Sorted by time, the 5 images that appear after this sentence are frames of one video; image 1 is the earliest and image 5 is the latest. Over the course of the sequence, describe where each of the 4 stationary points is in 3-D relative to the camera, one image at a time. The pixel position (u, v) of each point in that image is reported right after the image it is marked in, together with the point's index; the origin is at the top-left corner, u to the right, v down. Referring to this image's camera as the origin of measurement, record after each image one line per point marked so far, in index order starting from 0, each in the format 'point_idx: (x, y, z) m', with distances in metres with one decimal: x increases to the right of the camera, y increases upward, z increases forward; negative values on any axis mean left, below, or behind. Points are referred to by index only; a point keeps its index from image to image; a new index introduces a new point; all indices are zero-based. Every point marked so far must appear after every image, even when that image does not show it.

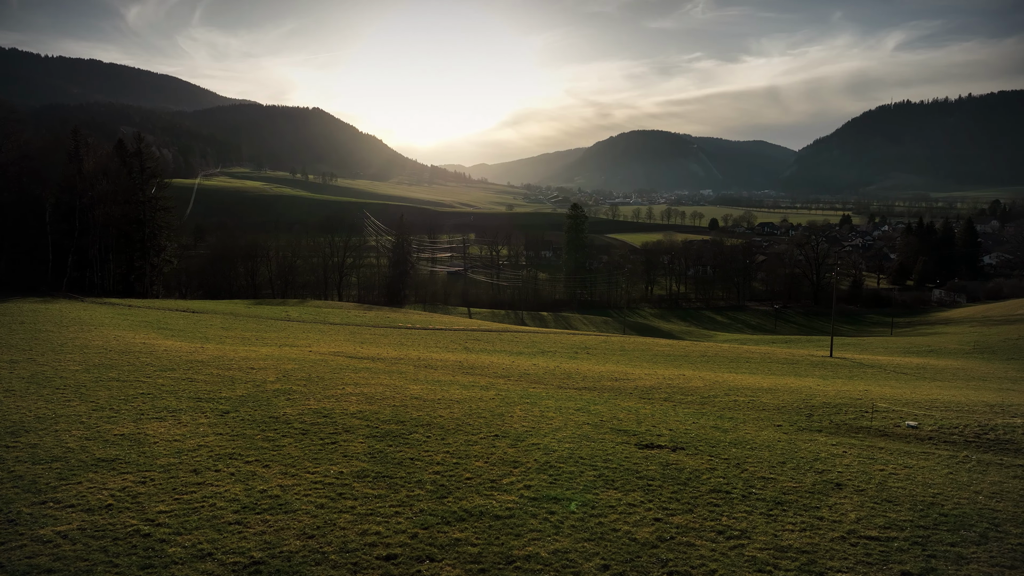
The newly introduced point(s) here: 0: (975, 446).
0: (+12.8, -4.4, +13.6) m
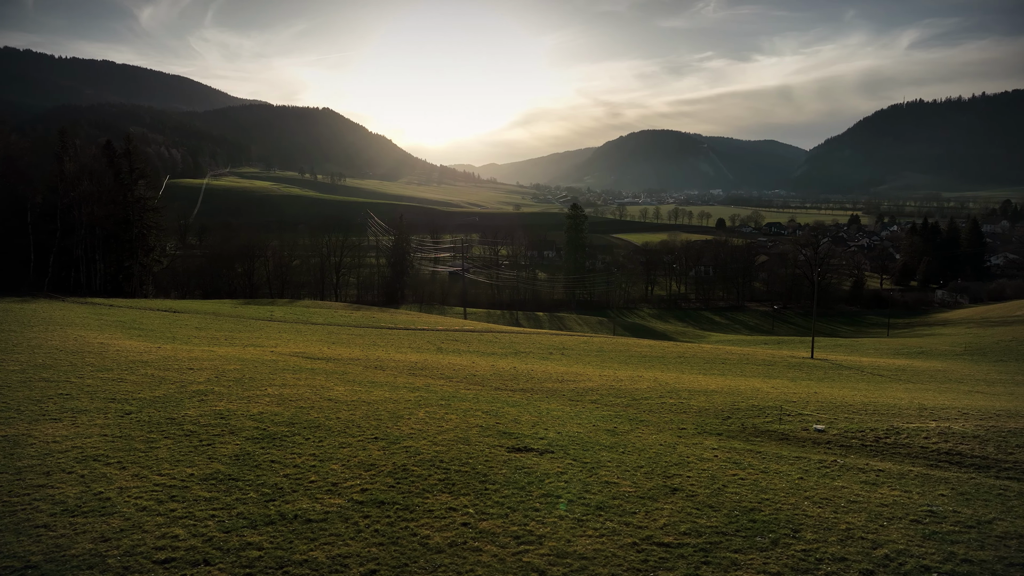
0: (+9.6, -4.5, +13.5) m
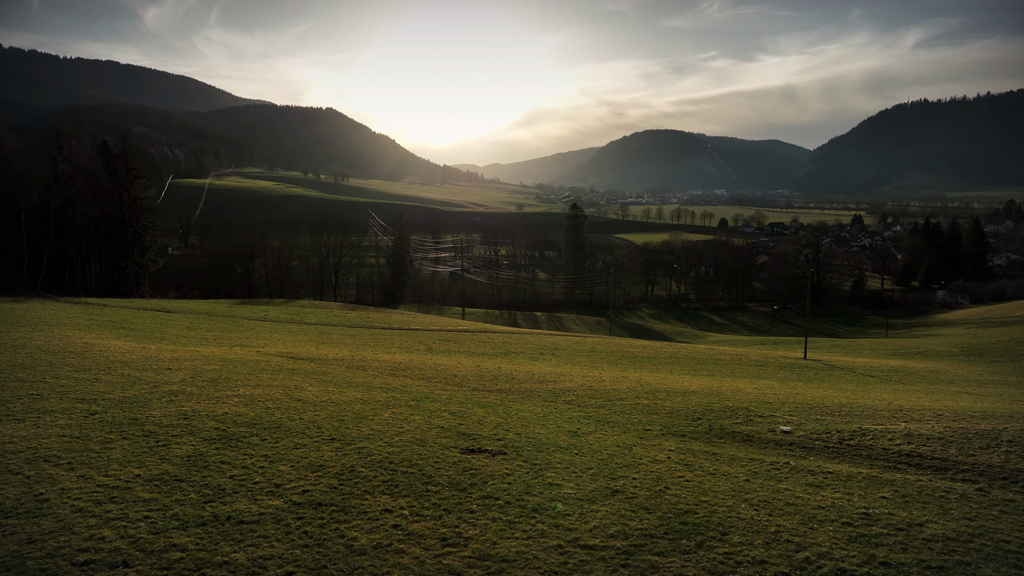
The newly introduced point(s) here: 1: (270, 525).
0: (+8.5, -4.5, +13.4) m
1: (-4.0, -4.0, +8.2) m
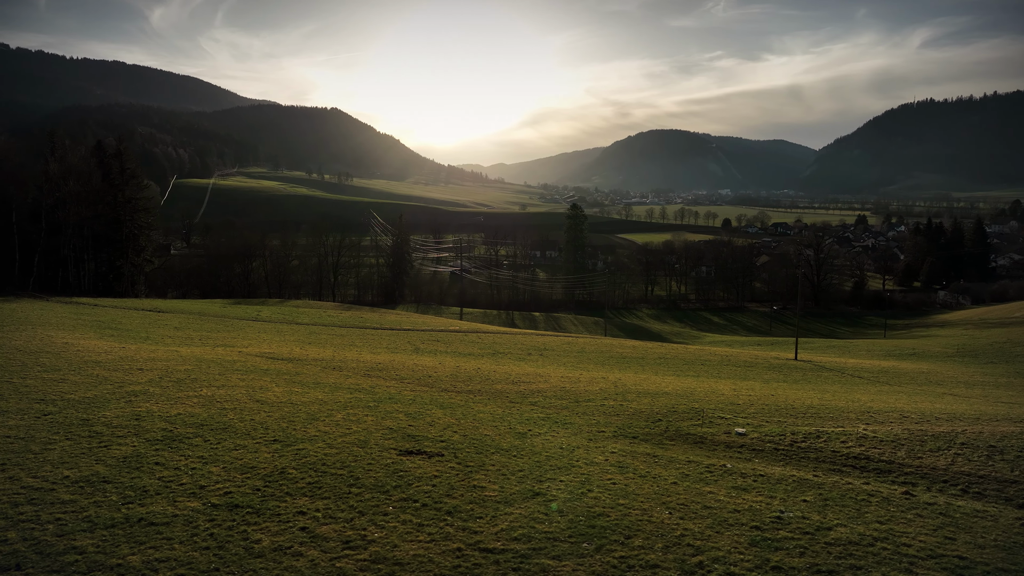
0: (+7.0, -4.5, +13.4) m
1: (-5.5, -4.0, +8.2) m
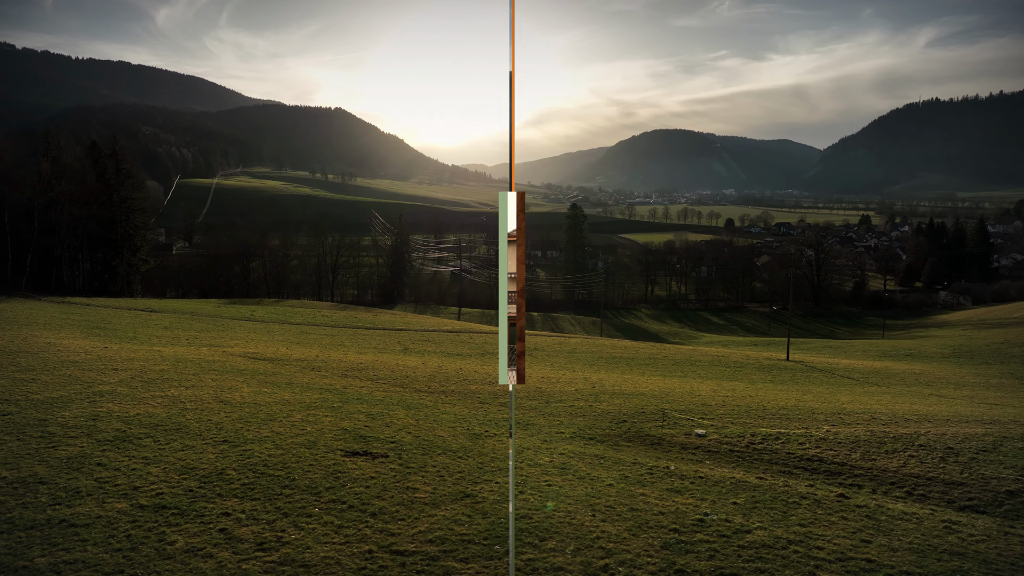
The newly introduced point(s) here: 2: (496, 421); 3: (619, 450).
0: (+5.7, -4.5, +13.3) m
1: (-6.8, -4.0, +8.2) m
2: (+0.1, -4.6, +16.7) m
3: (+3.0, -4.5, +13.8) m
